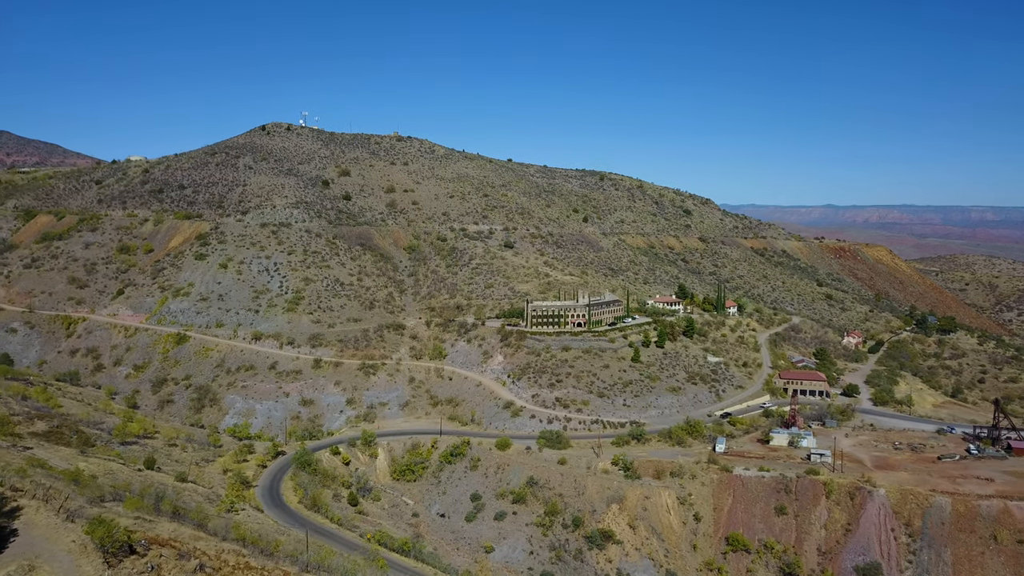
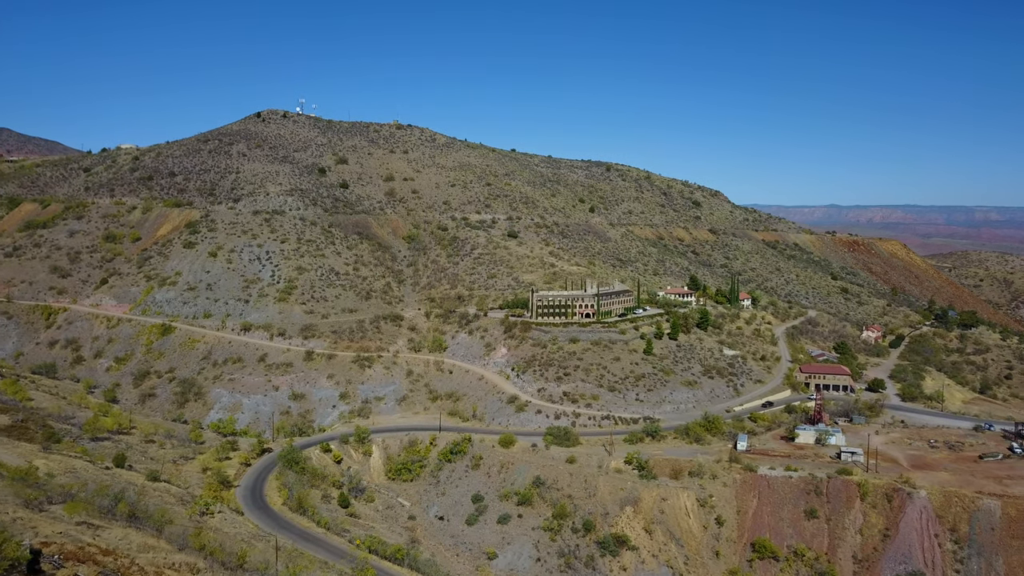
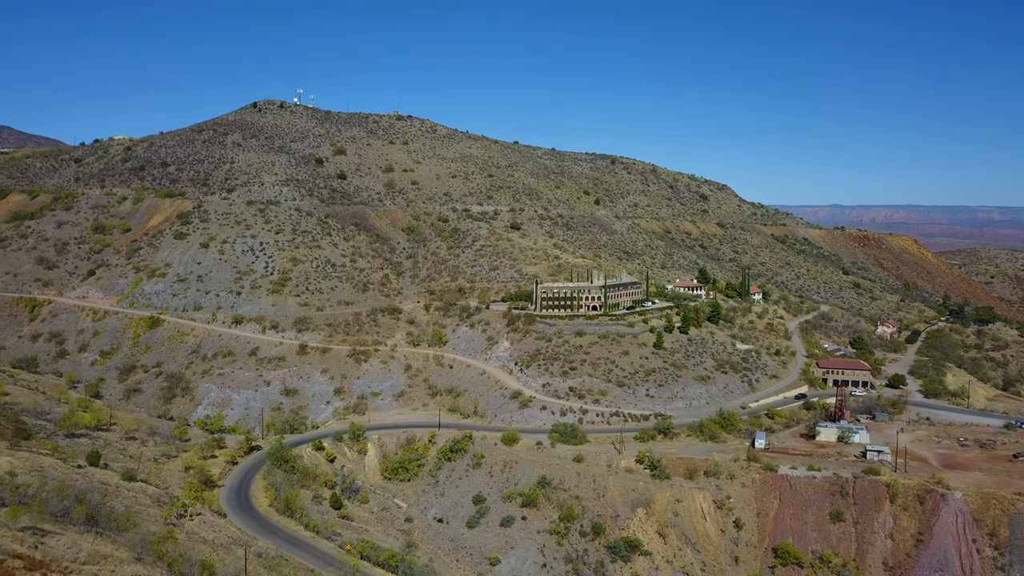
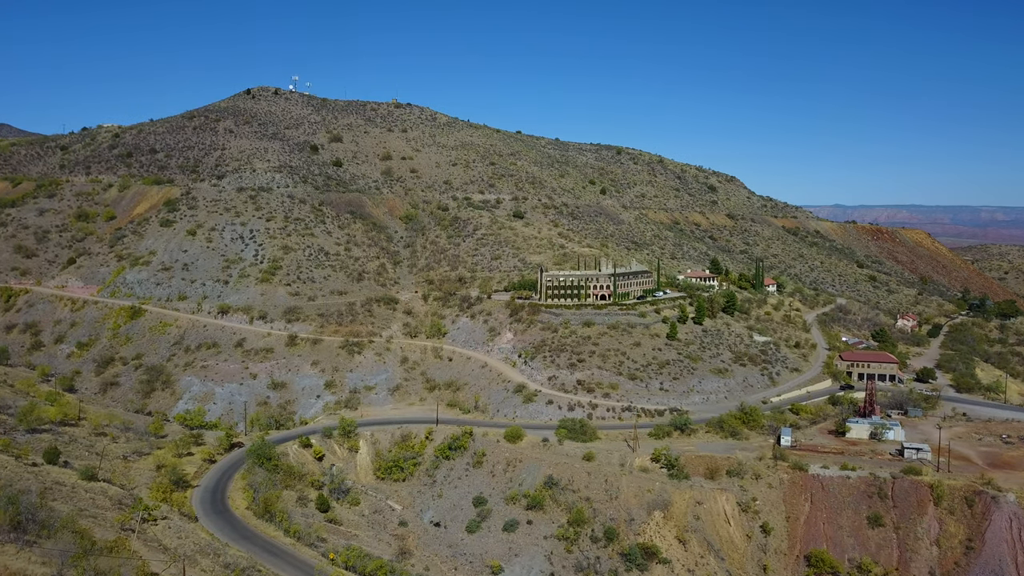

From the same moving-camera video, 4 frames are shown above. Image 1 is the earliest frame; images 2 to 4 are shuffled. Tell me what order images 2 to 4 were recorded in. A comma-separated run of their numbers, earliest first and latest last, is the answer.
2, 3, 4
